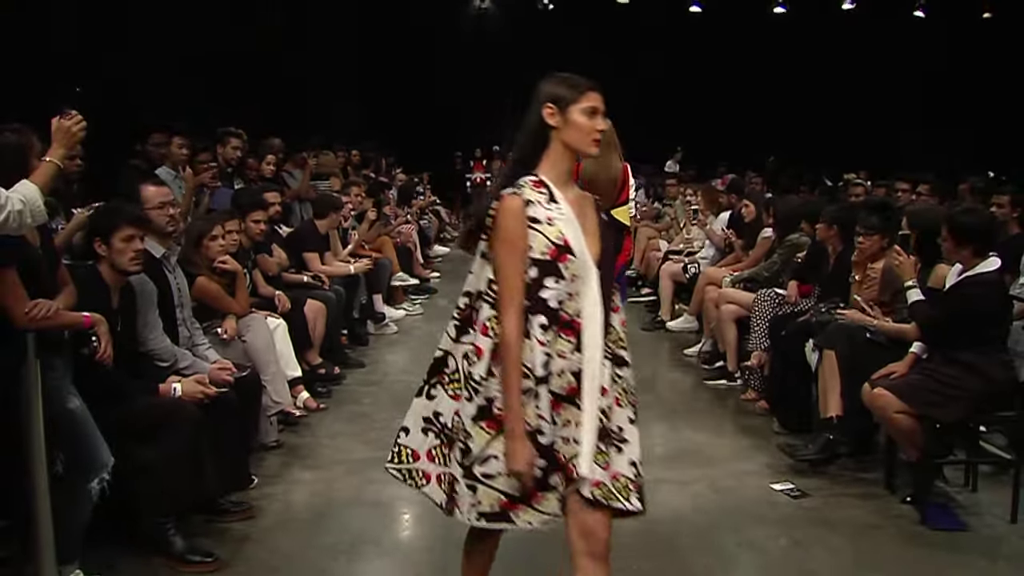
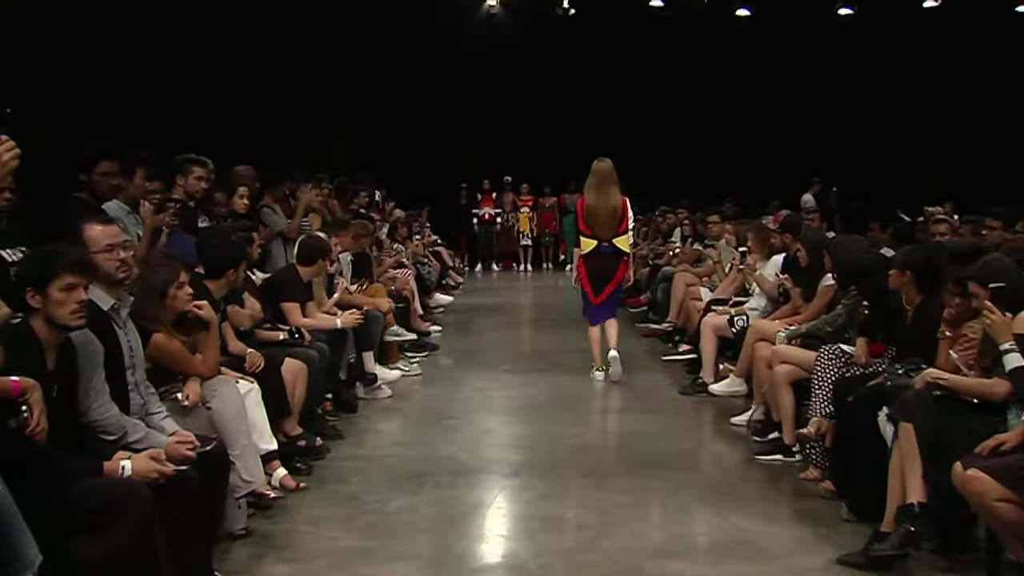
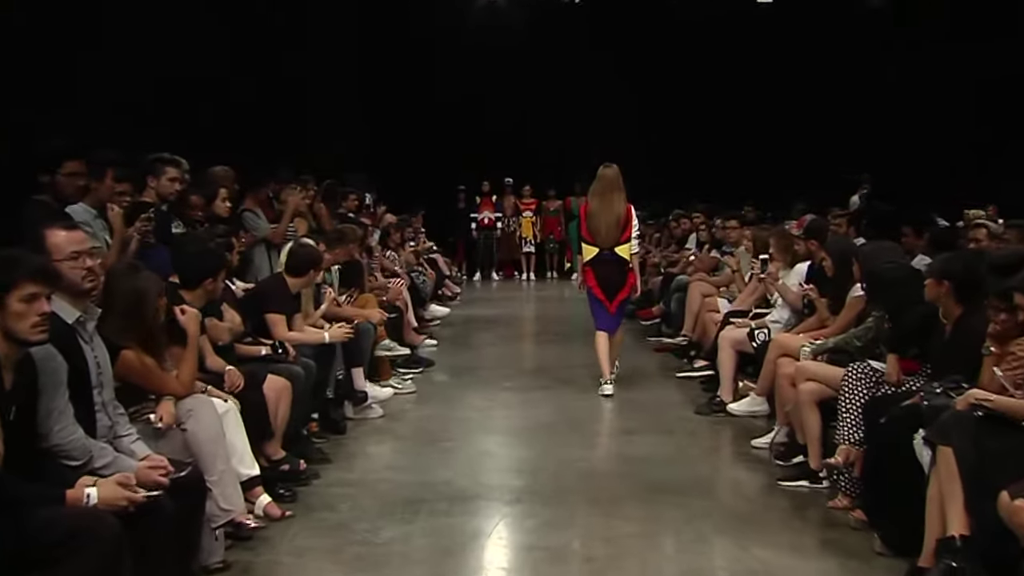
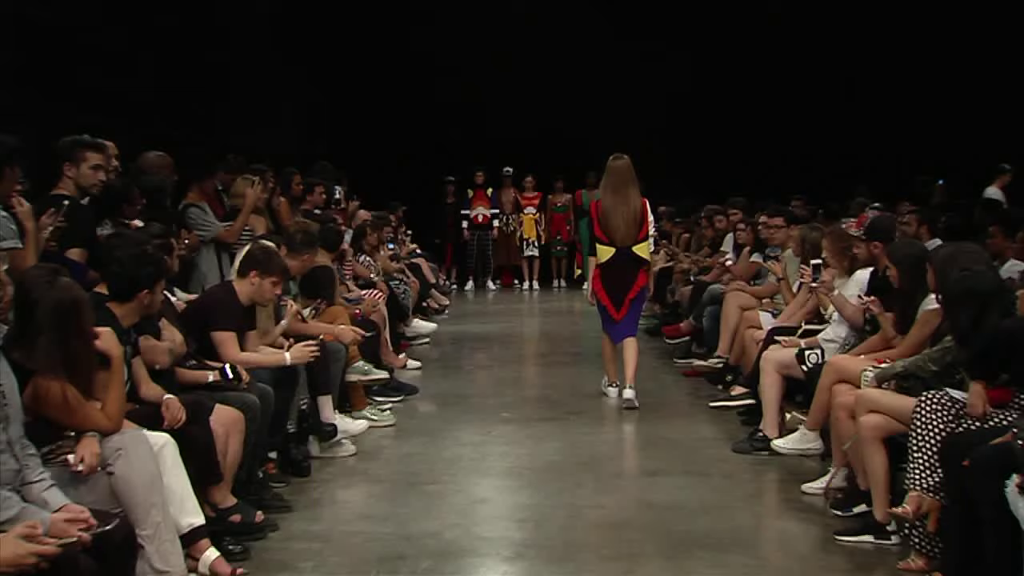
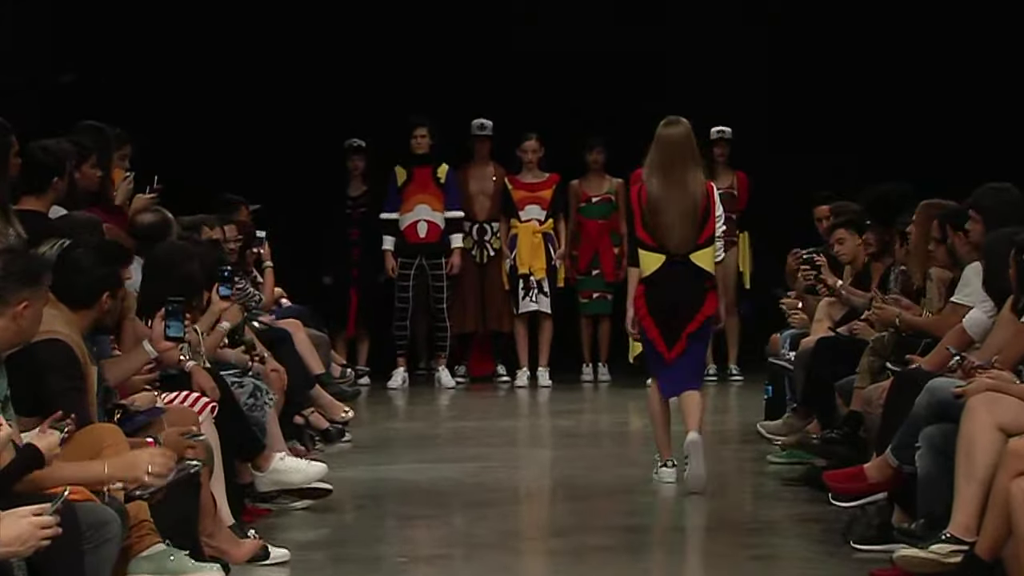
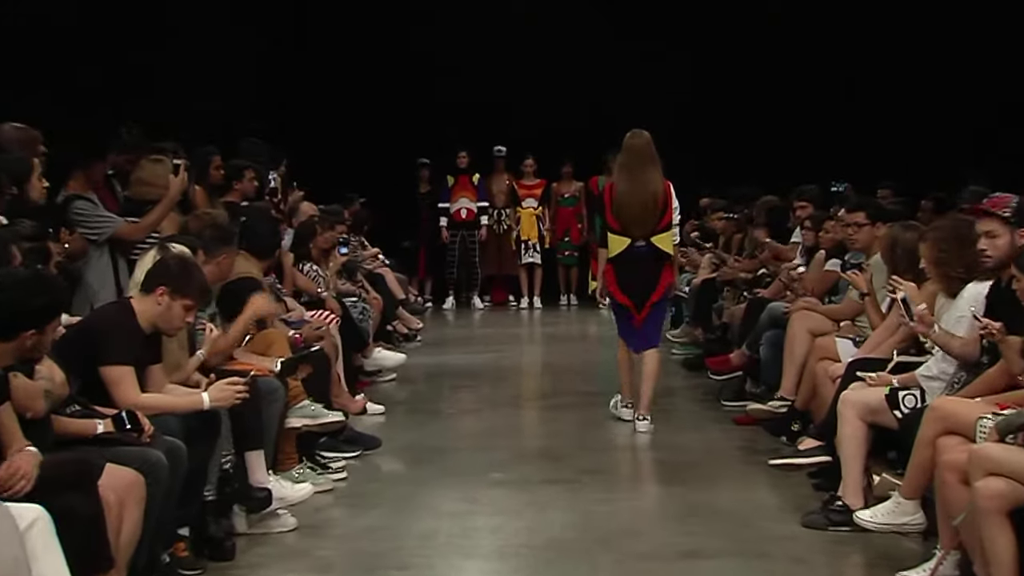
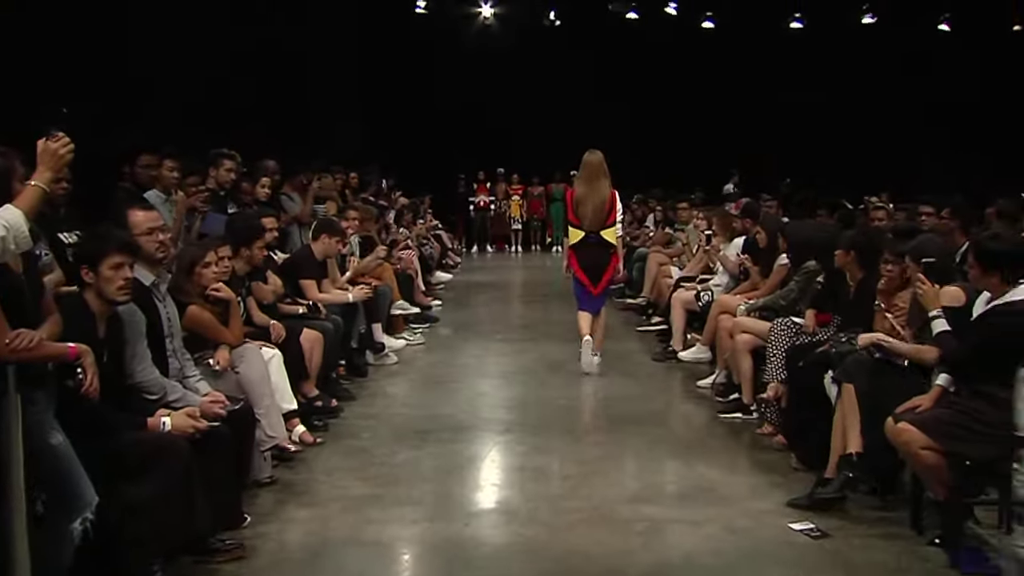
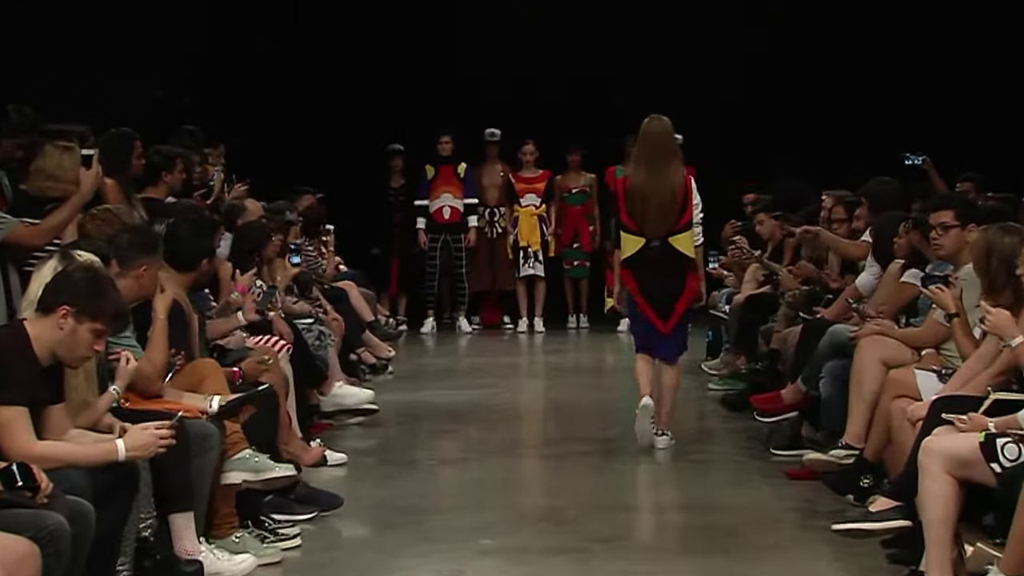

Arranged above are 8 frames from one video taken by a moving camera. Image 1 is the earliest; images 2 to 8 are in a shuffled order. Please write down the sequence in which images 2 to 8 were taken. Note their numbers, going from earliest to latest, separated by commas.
7, 2, 3, 4, 6, 8, 5
